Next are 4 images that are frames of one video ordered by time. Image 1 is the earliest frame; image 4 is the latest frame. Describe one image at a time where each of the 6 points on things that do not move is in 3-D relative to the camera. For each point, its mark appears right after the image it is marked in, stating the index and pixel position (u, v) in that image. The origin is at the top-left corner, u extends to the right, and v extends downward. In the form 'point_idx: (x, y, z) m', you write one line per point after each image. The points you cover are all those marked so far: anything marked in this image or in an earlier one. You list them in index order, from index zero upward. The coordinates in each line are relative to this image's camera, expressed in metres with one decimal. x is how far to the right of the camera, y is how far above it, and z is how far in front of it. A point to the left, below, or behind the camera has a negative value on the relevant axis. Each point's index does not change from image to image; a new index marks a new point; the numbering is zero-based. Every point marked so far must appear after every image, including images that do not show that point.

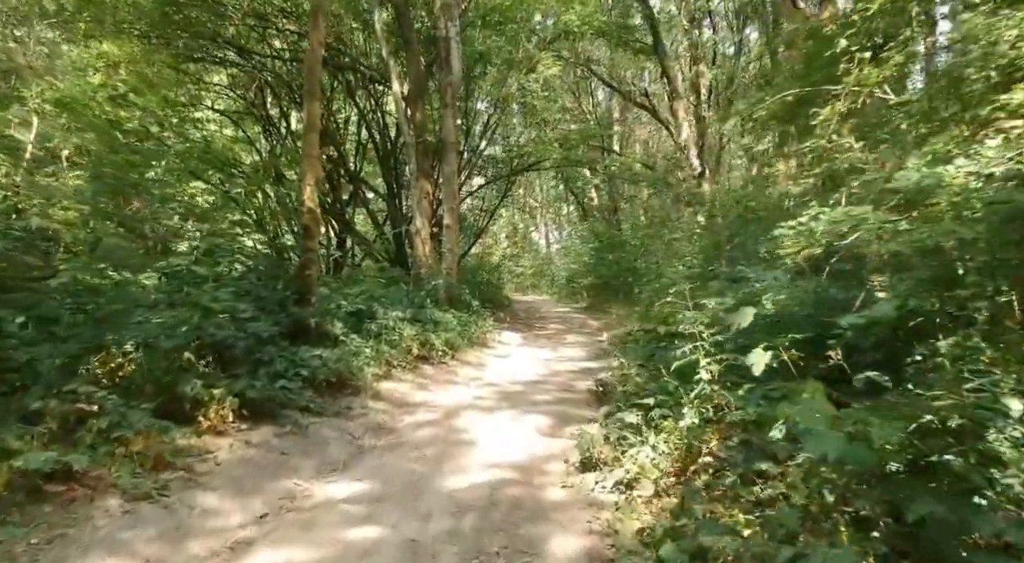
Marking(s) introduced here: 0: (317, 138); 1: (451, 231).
0: (-2.3, +1.7, +7.4) m
1: (-1.4, +1.1, +14.1) m
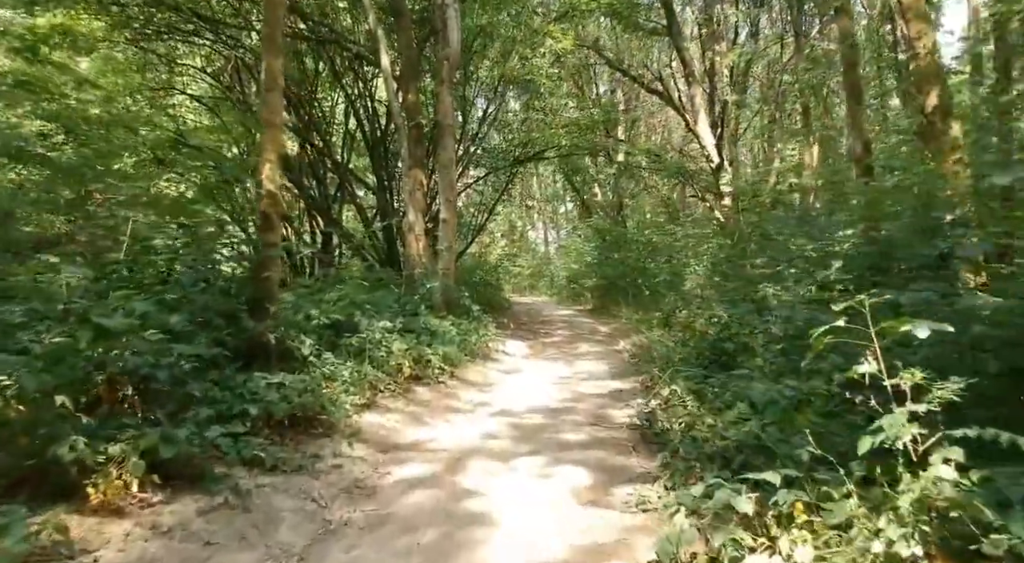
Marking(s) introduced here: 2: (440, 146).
0: (-2.1, +1.6, +5.8) m
1: (-1.3, +1.1, +12.5) m
2: (-1.4, +2.7, +12.4) m
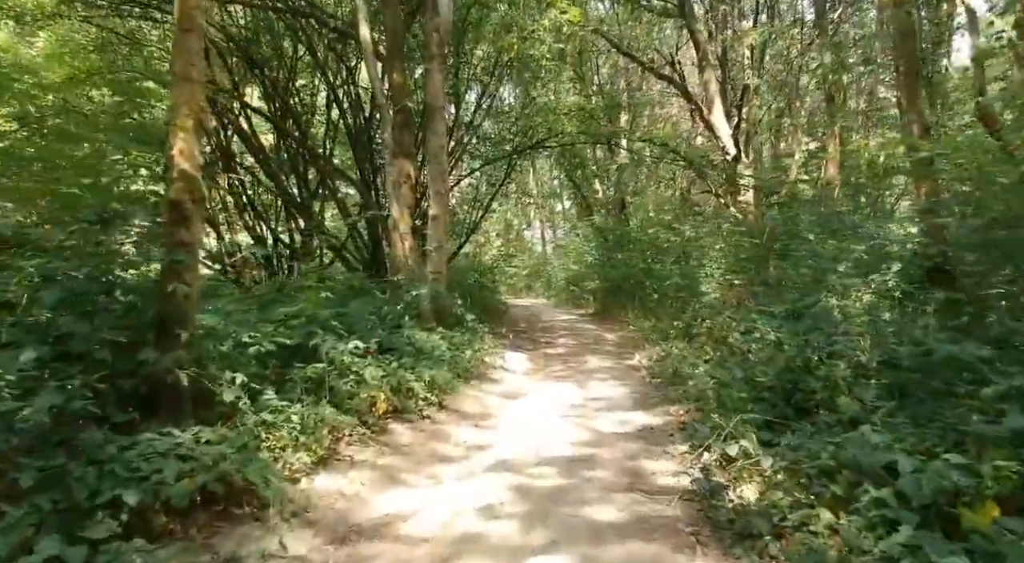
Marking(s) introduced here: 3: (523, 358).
0: (-2.1, +1.6, +4.2) m
1: (-1.3, +1.0, +11.0) m
2: (-1.4, +2.6, +10.9) m
3: (+0.2, -1.4, +11.4) m
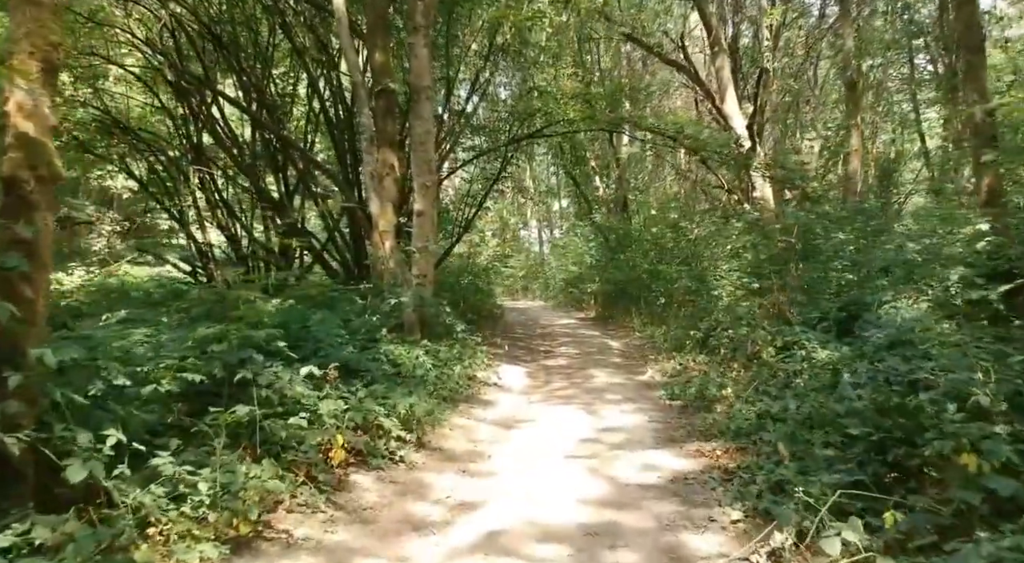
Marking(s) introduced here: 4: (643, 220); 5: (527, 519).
0: (-2.1, +1.5, +2.9) m
1: (-1.3, +0.9, +9.7) m
2: (-1.5, +2.5, +9.6) m
3: (+0.1, -1.5, +10.1) m
4: (+4.0, +1.9, +19.2) m
5: (+0.1, -1.5, +4.0) m
